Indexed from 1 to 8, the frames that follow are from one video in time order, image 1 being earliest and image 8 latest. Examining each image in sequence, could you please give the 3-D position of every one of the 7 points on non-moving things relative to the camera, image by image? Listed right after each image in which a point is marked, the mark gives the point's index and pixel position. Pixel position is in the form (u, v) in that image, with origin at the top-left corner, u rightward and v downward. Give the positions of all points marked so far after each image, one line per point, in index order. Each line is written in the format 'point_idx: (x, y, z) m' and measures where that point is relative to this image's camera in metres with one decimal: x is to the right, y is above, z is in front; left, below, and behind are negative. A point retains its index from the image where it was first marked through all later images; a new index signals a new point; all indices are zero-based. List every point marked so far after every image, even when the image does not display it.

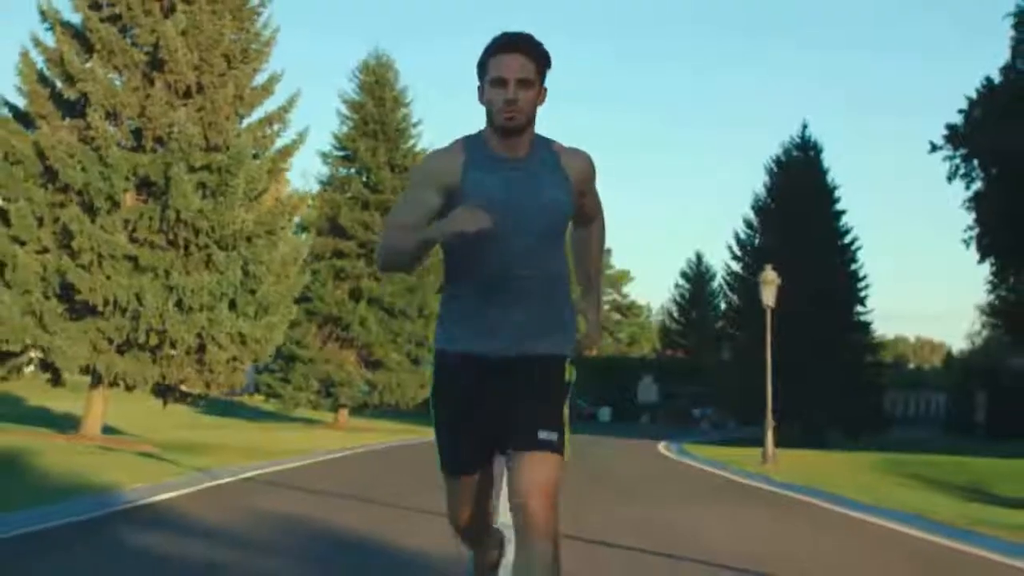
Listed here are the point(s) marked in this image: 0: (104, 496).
0: (-4.3, -2.2, +15.8) m
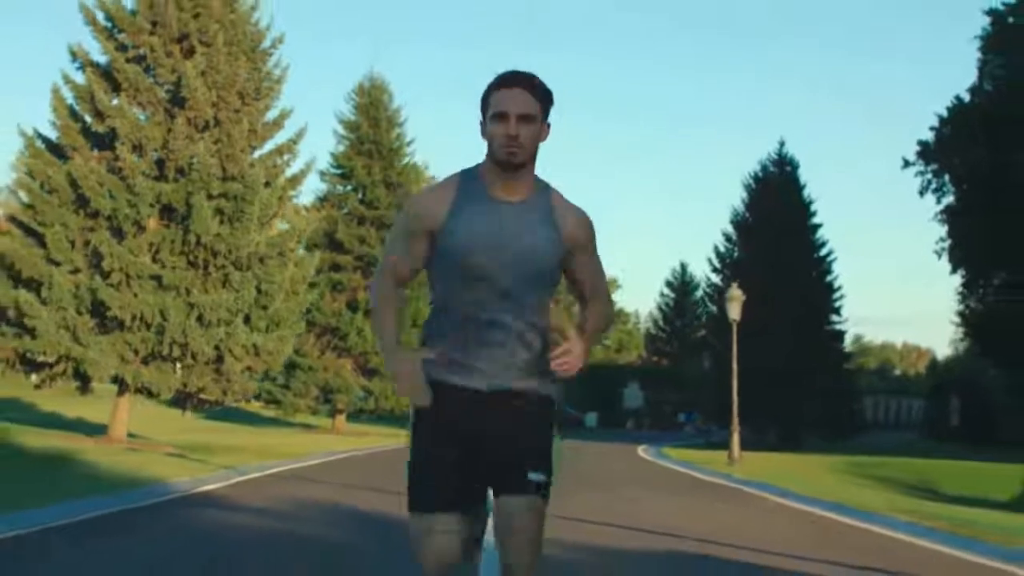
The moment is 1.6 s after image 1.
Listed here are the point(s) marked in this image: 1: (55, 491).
0: (-4.4, -2.5, +18.6) m
1: (-5.8, -2.6, +19.1) m
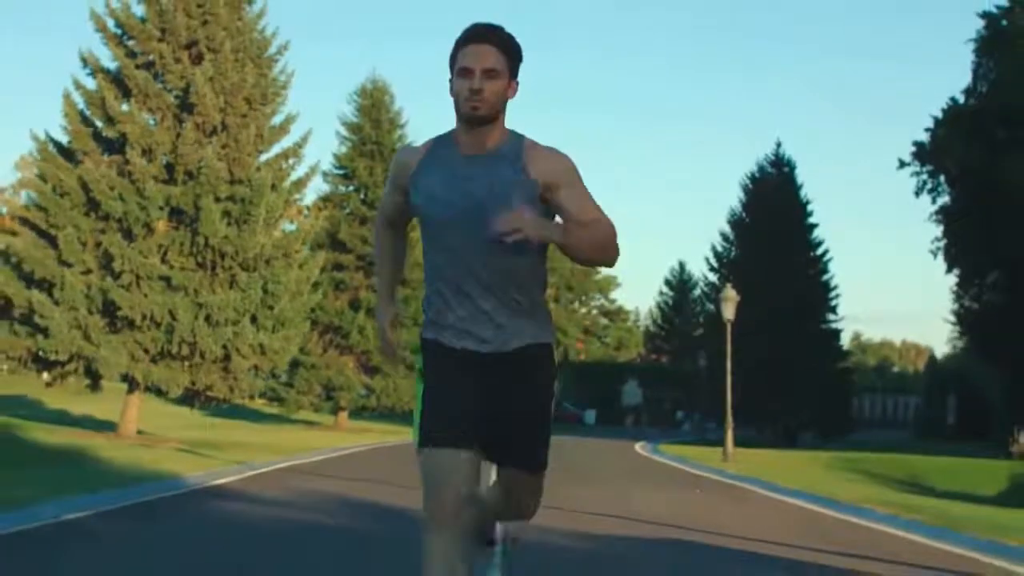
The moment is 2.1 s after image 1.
0: (-4.4, -2.5, +19.4) m
1: (-5.8, -2.6, +19.9) m
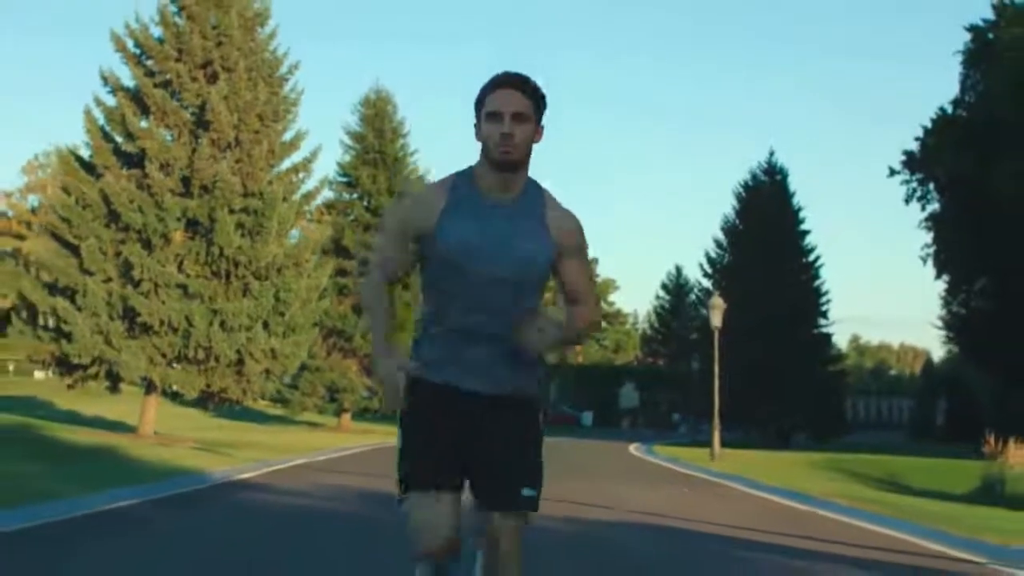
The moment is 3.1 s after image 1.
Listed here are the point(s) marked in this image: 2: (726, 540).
0: (-4.5, -2.7, +21.1) m
1: (-5.9, -2.7, +21.6) m
2: (+2.3, -2.7, +15.7) m
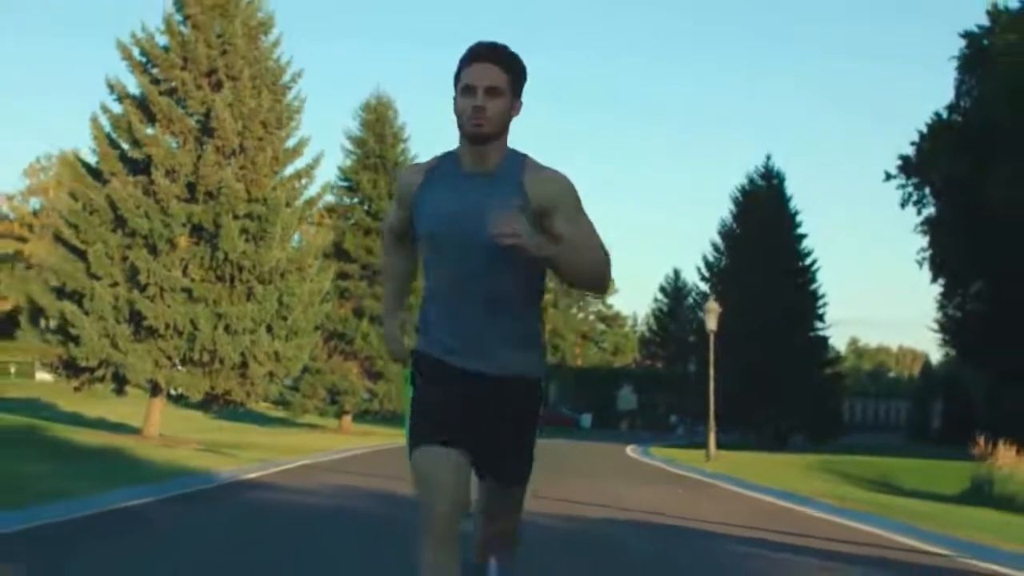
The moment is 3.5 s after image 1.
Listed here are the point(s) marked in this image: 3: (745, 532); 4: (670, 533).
0: (-4.5, -2.8, +21.7) m
1: (-5.9, -2.8, +22.2) m
2: (+2.3, -2.8, +16.3) m
3: (+2.7, -2.8, +16.9) m
4: (+1.8, -2.7, +16.3) m
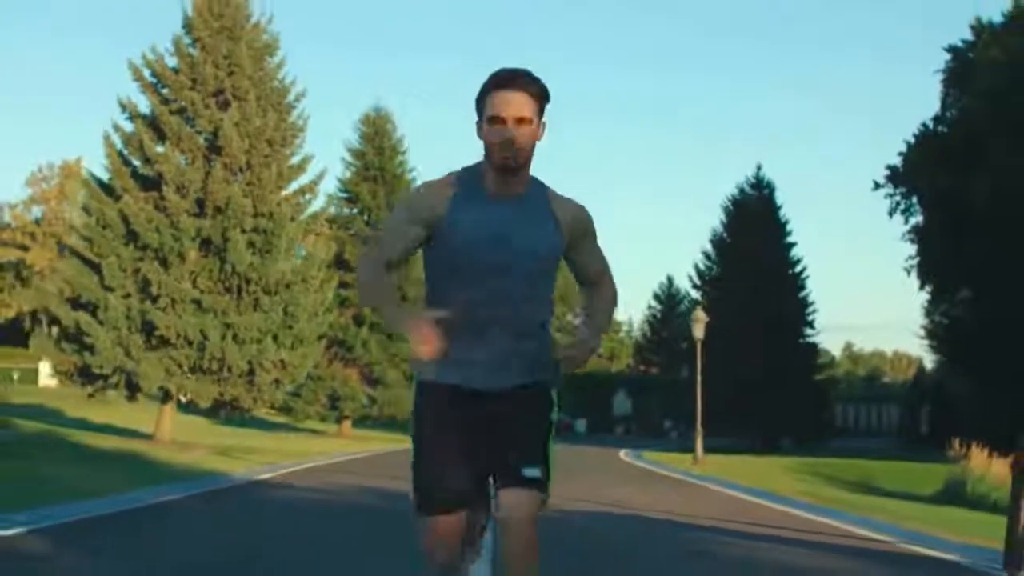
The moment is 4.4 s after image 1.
0: (-4.6, -3.0, +23.2) m
1: (-6.0, -3.0, +23.7) m
2: (+2.2, -2.9, +17.8) m
3: (+2.6, -3.0, +18.4) m
4: (+1.7, -2.9, +17.8) m
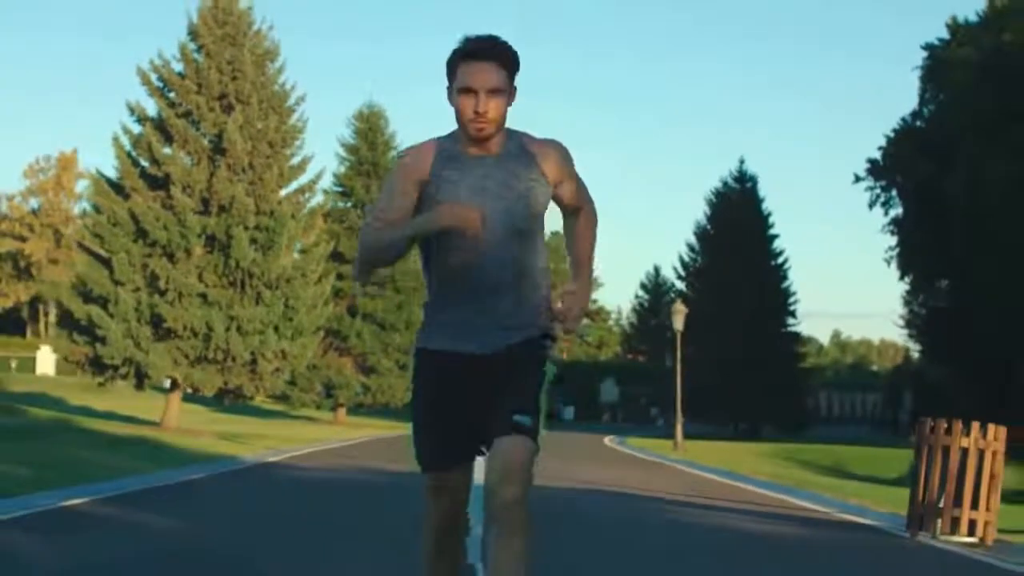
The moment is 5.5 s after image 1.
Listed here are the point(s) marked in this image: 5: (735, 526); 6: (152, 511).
0: (-4.8, -3.0, +25.2) m
1: (-6.2, -3.0, +25.6) m
2: (+2.1, -2.9, +19.8) m
3: (+2.5, -3.0, +20.4) m
4: (+1.5, -2.9, +19.8) m
5: (+2.4, -2.6, +15.9) m
6: (-4.4, -2.8, +17.9) m
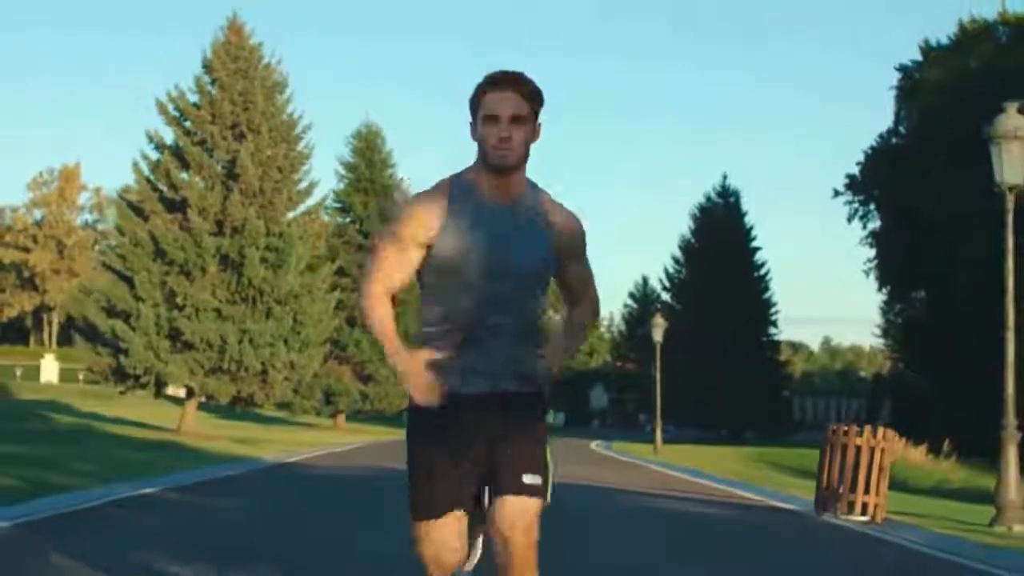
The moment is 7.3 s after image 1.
0: (-4.9, -3.3, +28.1) m
1: (-6.3, -3.4, +28.5) m
2: (+1.9, -3.3, +22.8) m
3: (+2.3, -3.3, +23.3) m
4: (+1.4, -3.3, +22.7) m
5: (+2.3, -2.9, +18.9) m
6: (-4.5, -3.1, +20.8) m
